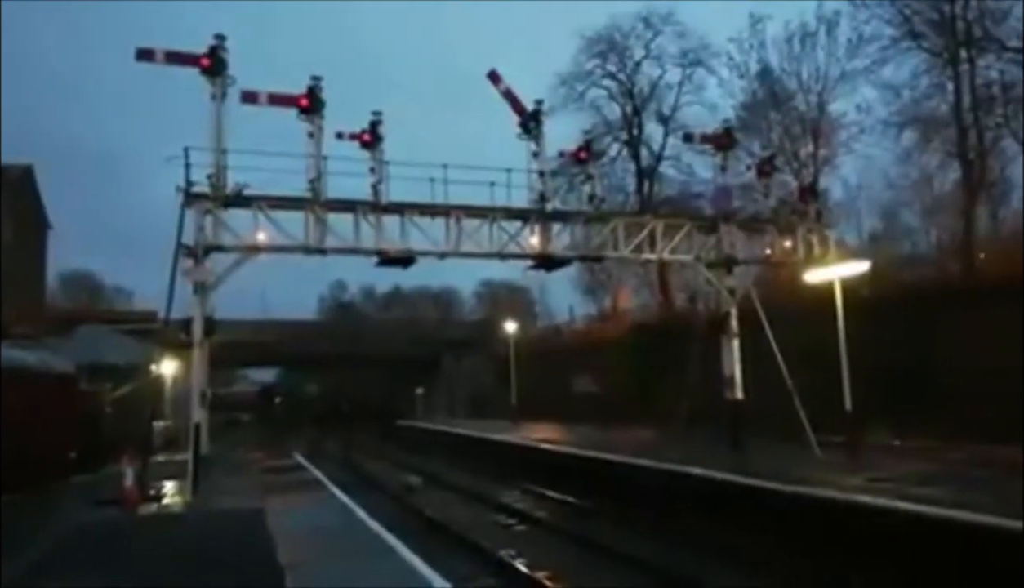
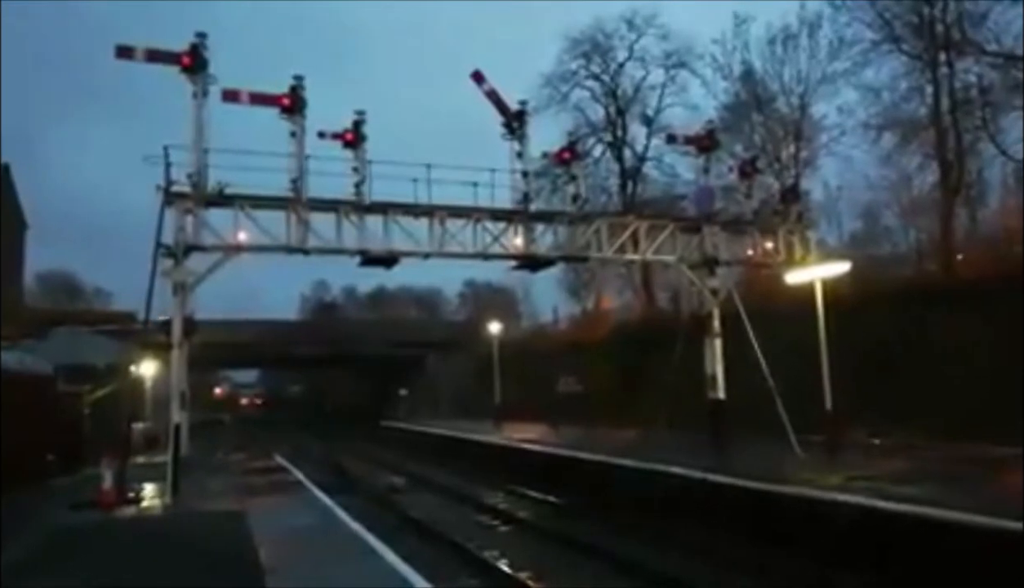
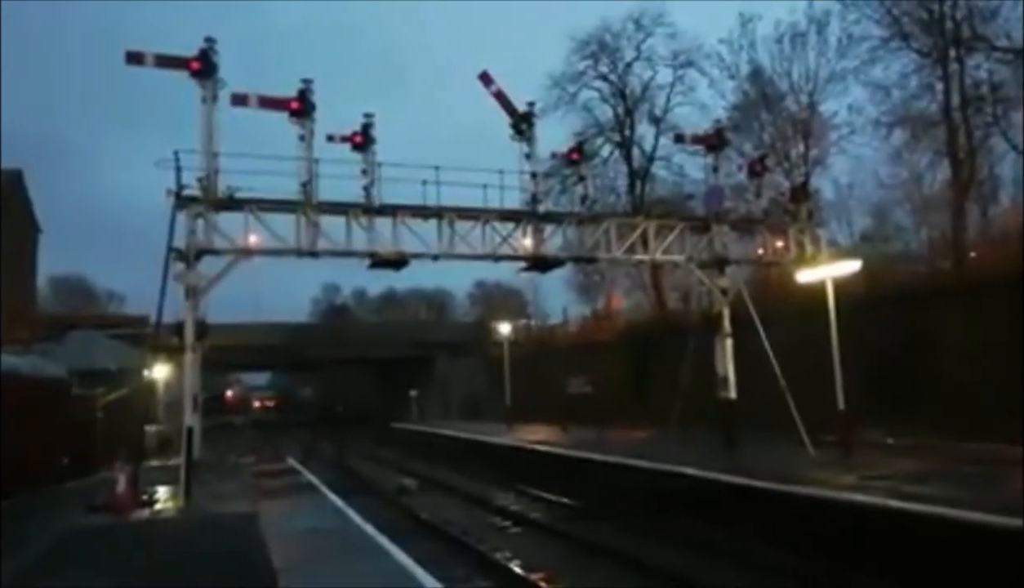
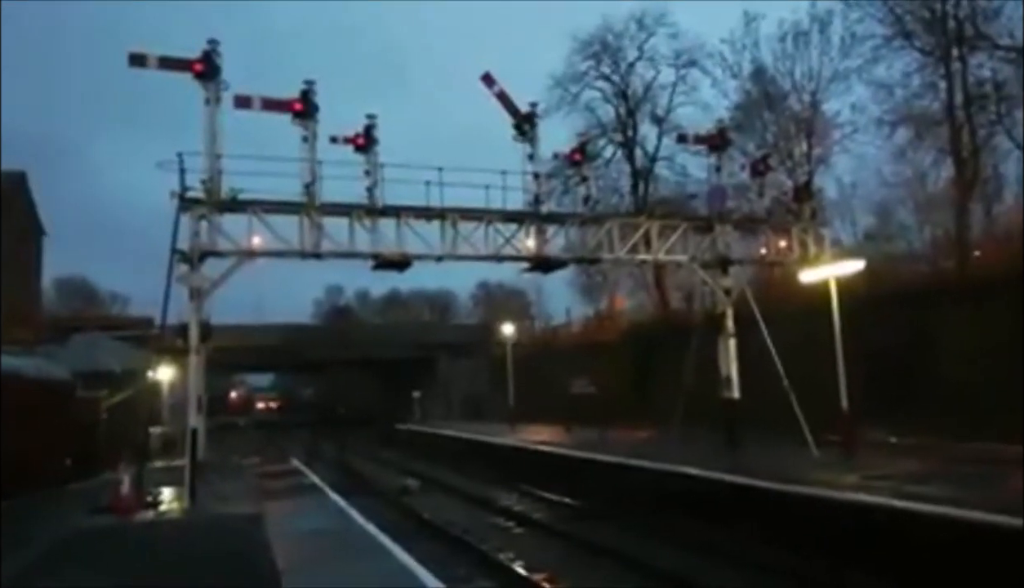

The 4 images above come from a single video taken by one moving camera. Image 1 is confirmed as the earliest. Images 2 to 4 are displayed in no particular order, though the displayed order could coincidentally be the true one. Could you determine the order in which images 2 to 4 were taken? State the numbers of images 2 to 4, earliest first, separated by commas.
3, 4, 2
